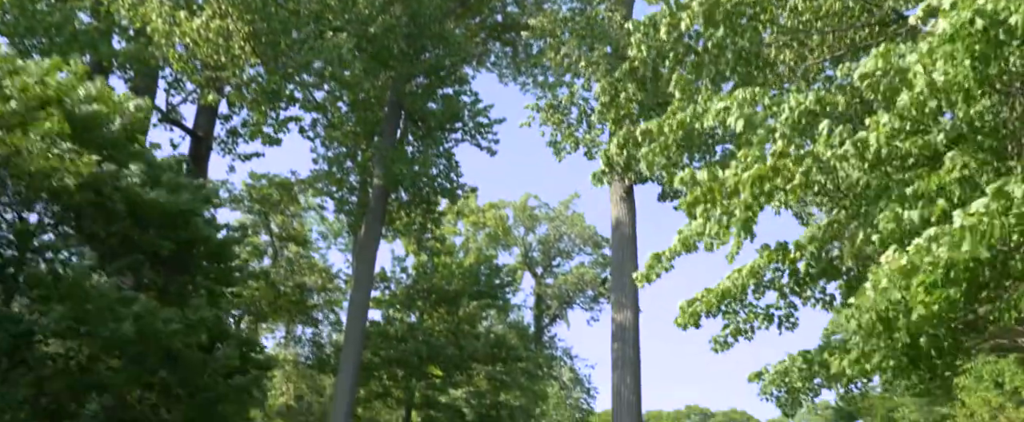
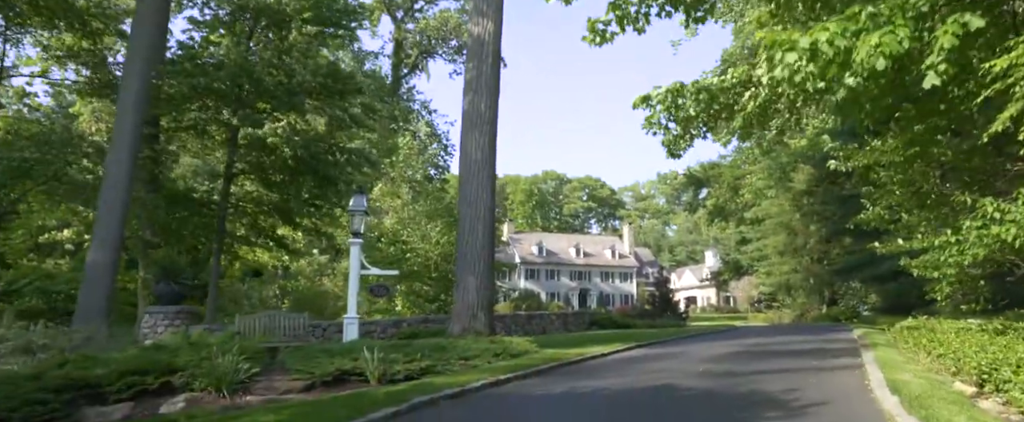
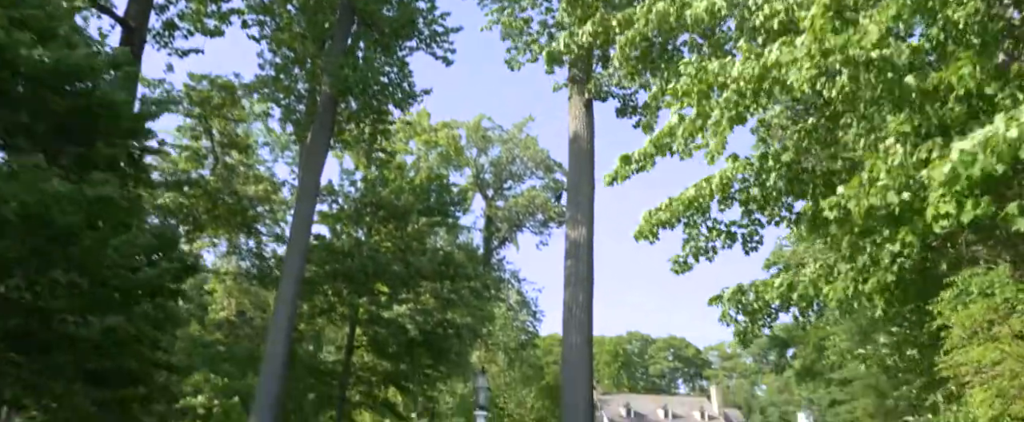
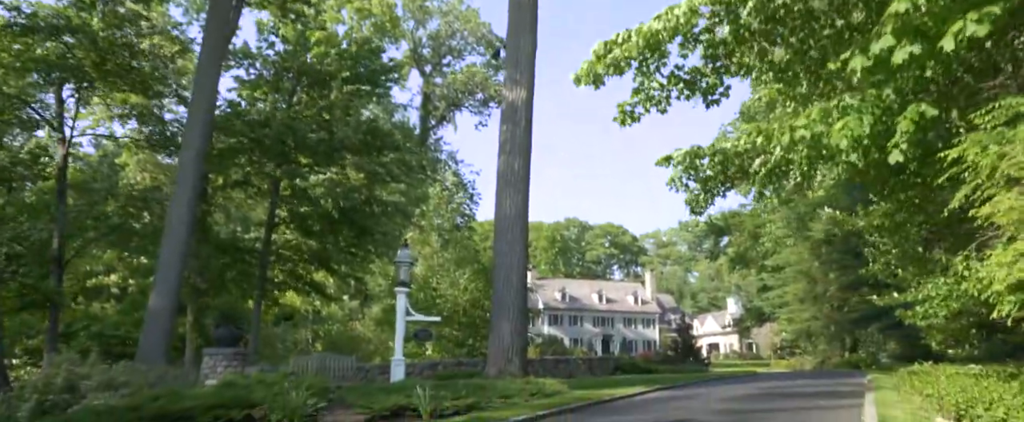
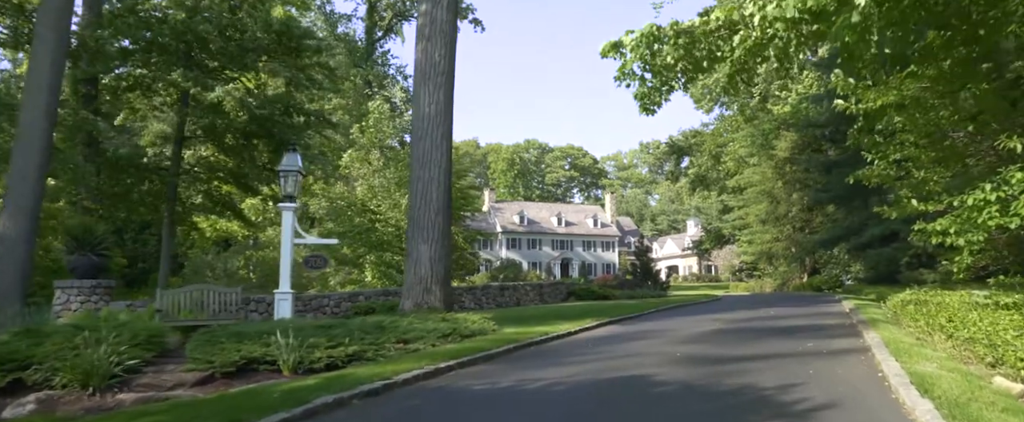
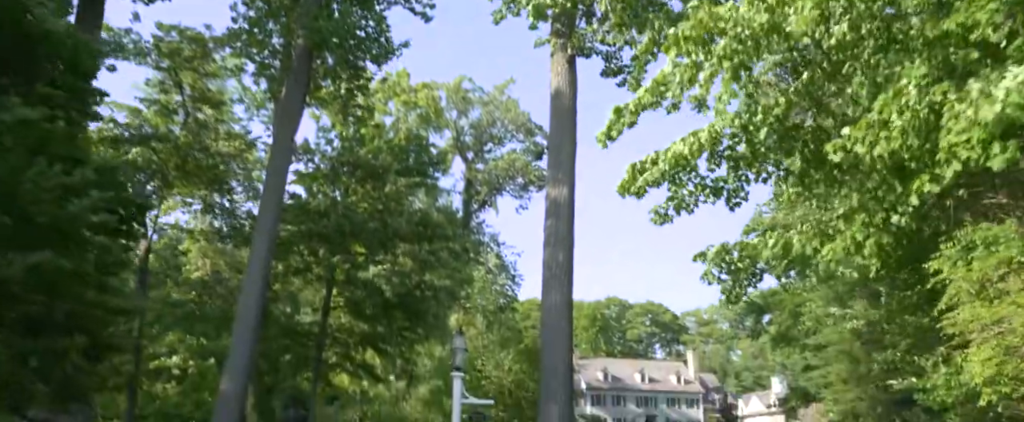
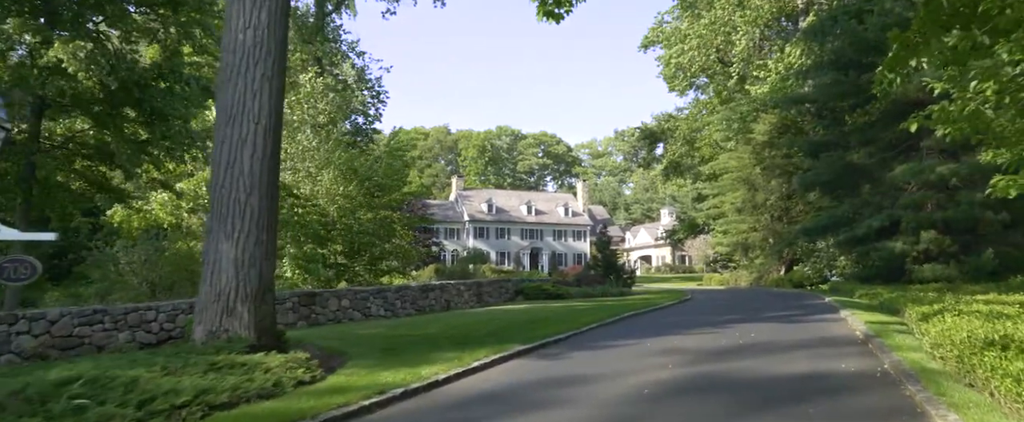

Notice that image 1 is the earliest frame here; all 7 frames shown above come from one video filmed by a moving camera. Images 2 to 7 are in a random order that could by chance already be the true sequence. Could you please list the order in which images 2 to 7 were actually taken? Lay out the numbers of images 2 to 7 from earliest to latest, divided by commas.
3, 6, 4, 2, 5, 7
